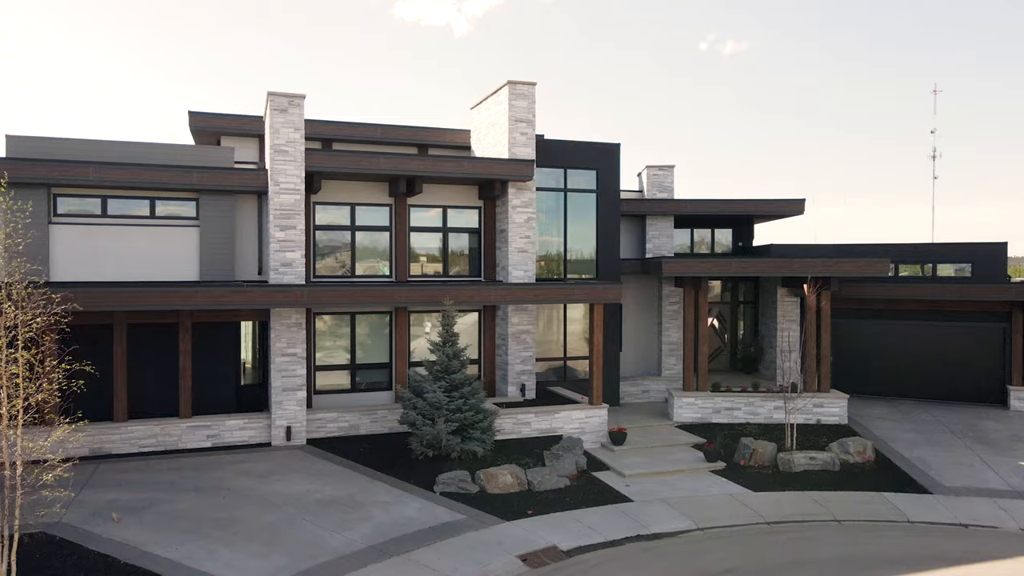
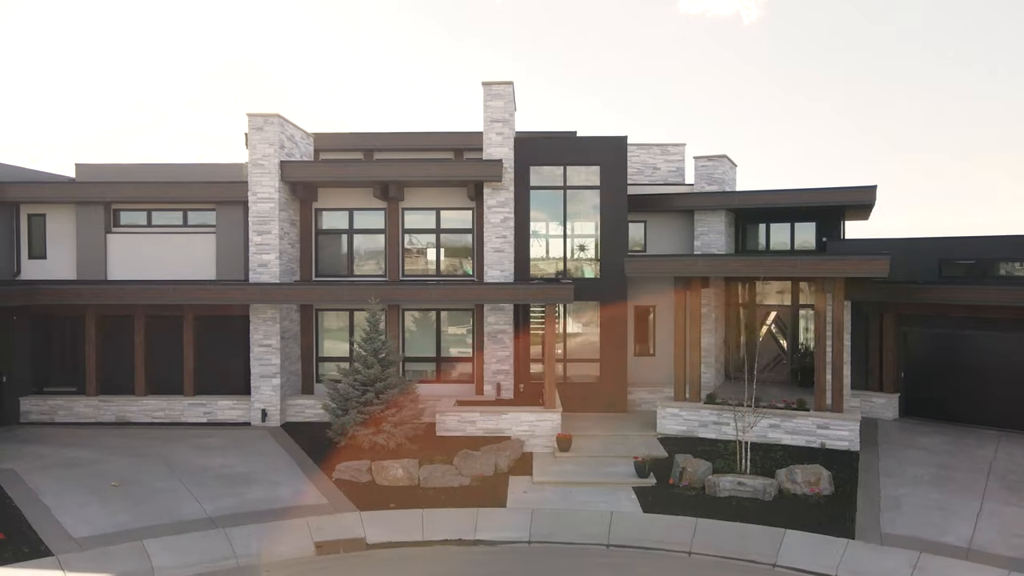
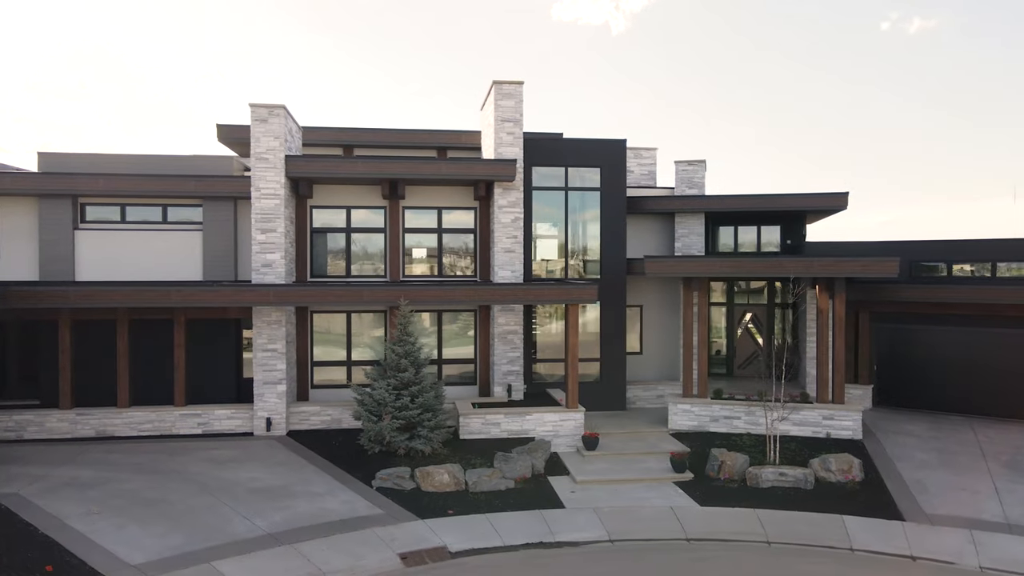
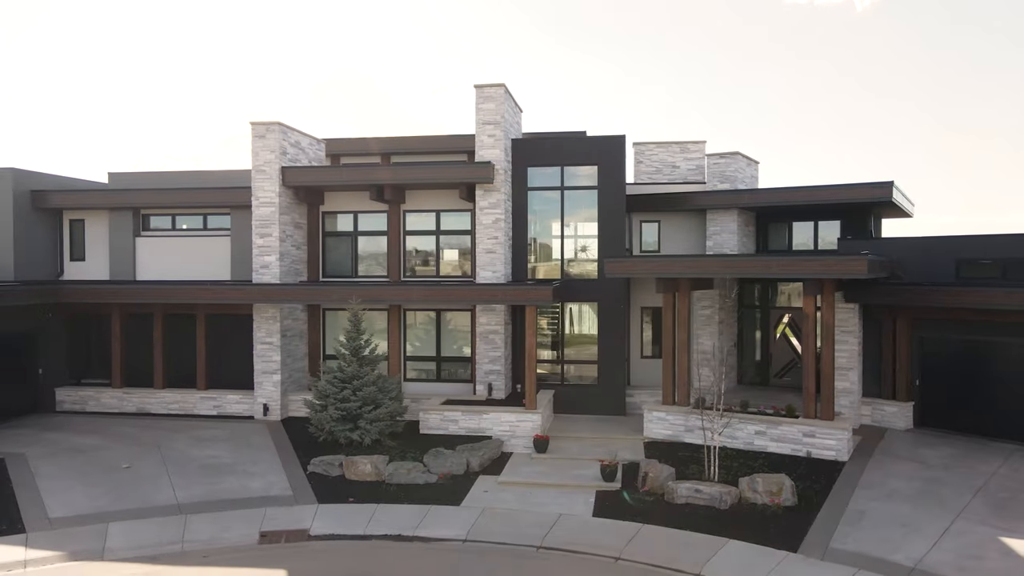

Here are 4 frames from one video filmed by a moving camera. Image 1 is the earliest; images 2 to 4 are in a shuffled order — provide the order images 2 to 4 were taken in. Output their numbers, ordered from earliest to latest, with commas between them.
3, 2, 4
